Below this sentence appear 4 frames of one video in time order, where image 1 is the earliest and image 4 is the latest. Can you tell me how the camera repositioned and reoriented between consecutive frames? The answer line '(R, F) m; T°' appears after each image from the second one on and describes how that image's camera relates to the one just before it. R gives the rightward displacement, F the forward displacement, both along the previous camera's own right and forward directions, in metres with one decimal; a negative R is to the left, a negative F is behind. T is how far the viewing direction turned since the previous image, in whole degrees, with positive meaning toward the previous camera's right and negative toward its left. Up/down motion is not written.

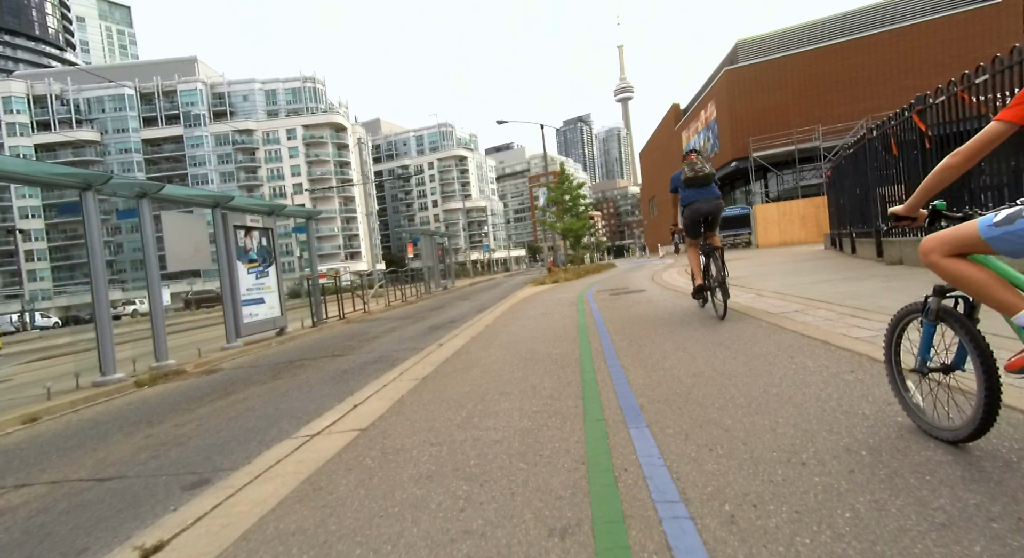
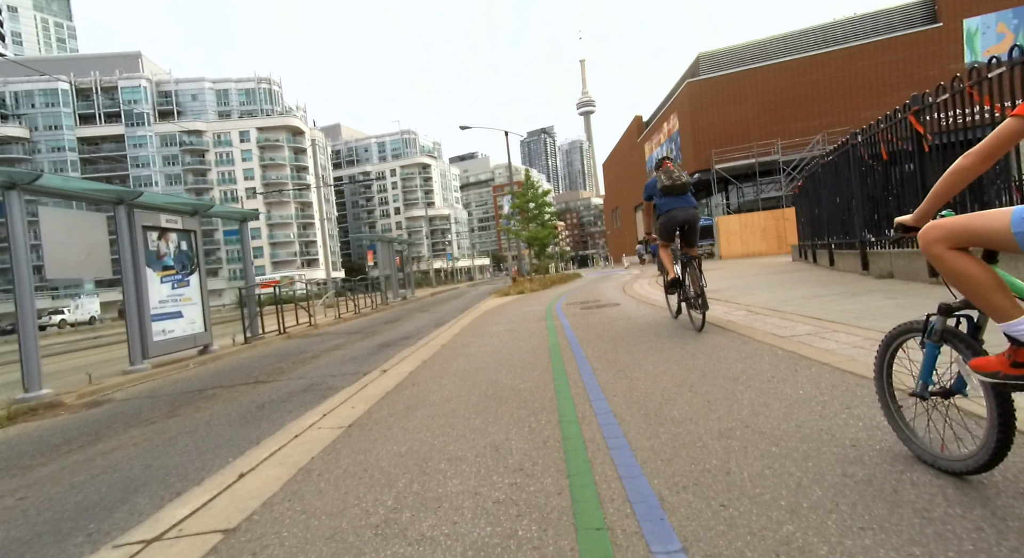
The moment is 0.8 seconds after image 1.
(+0.1, +1.2) m; +4°
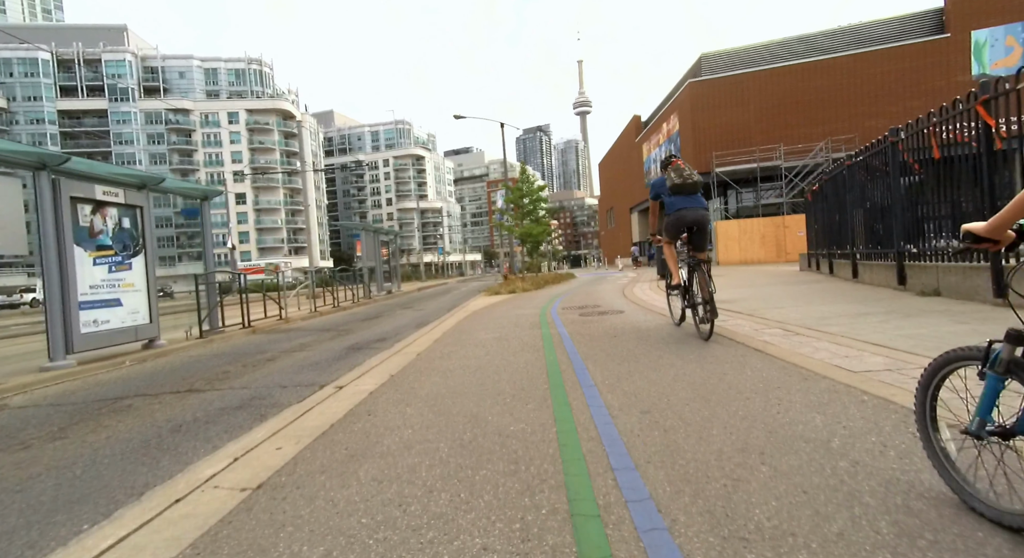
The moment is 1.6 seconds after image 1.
(0.0, +1.3) m; +1°
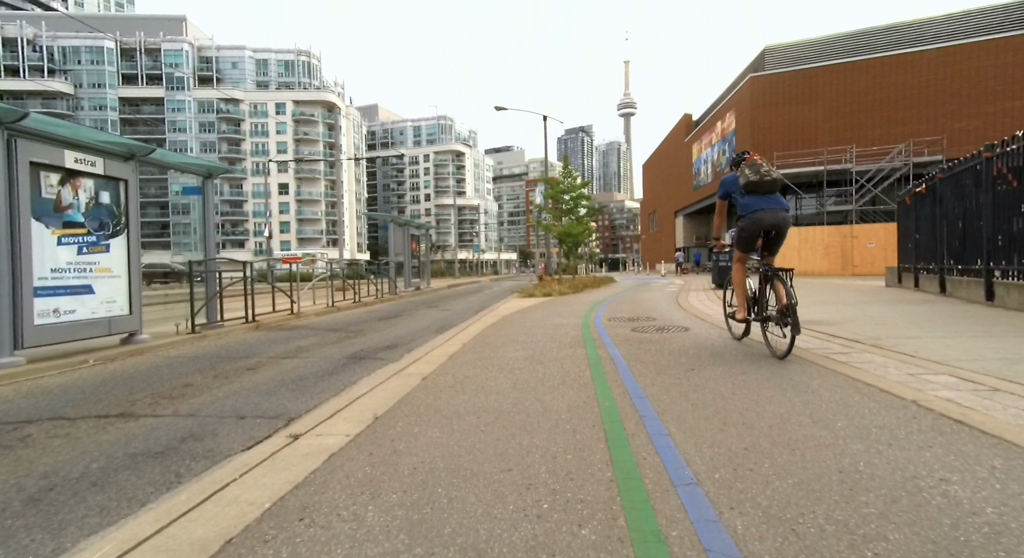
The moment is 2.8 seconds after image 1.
(-0.1, +1.8) m; -4°
